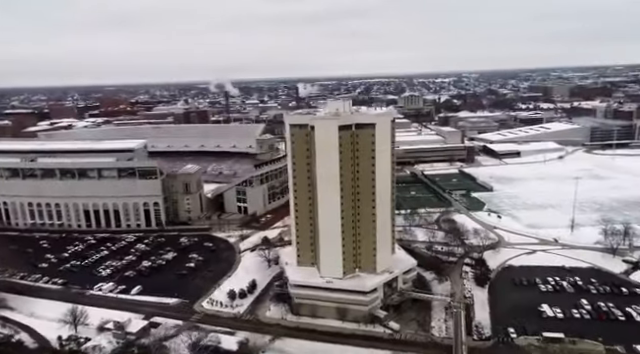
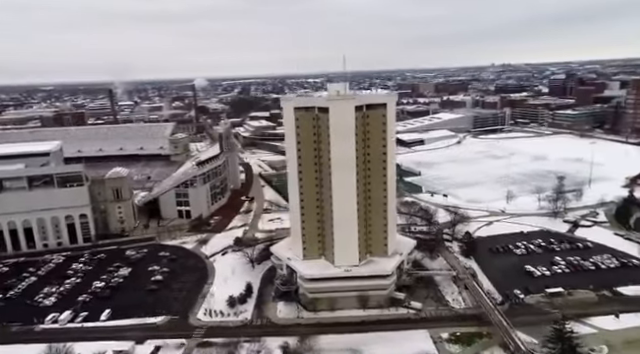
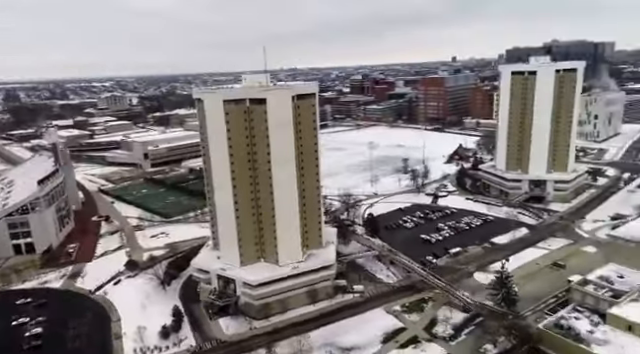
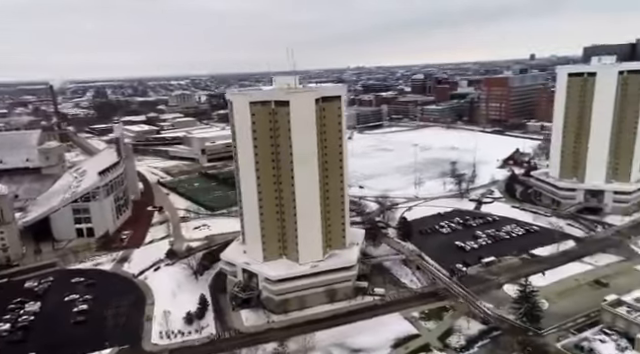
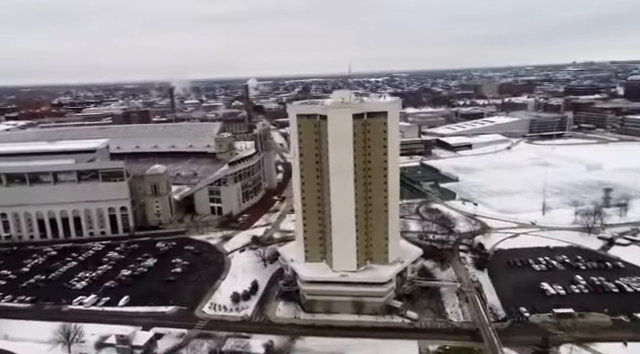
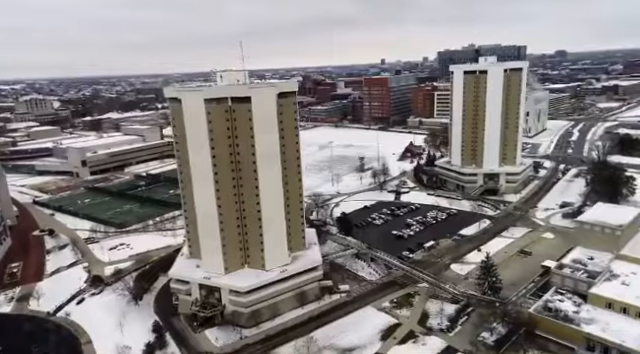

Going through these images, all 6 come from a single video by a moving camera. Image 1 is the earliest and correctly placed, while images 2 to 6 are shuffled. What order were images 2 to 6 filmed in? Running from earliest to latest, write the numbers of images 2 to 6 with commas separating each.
5, 2, 4, 3, 6
